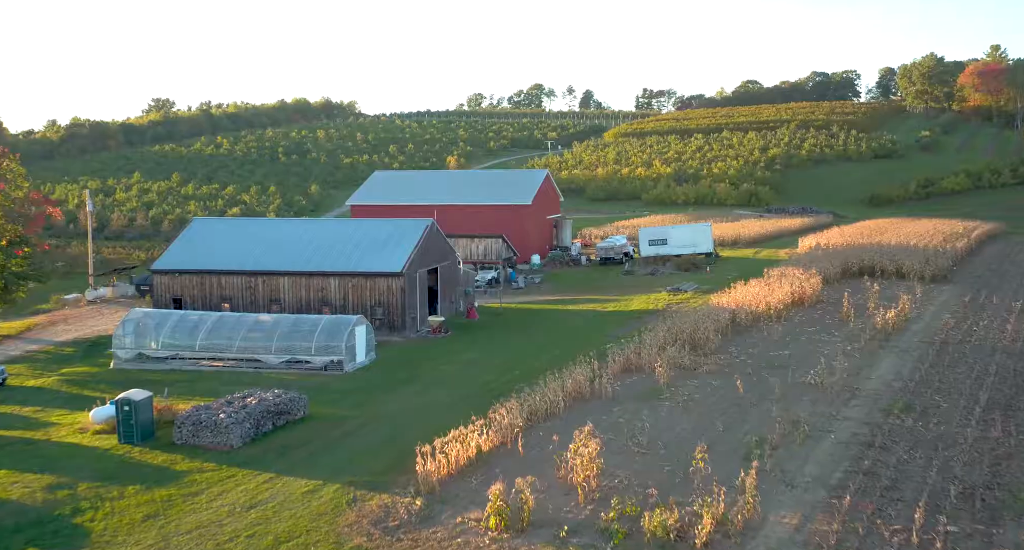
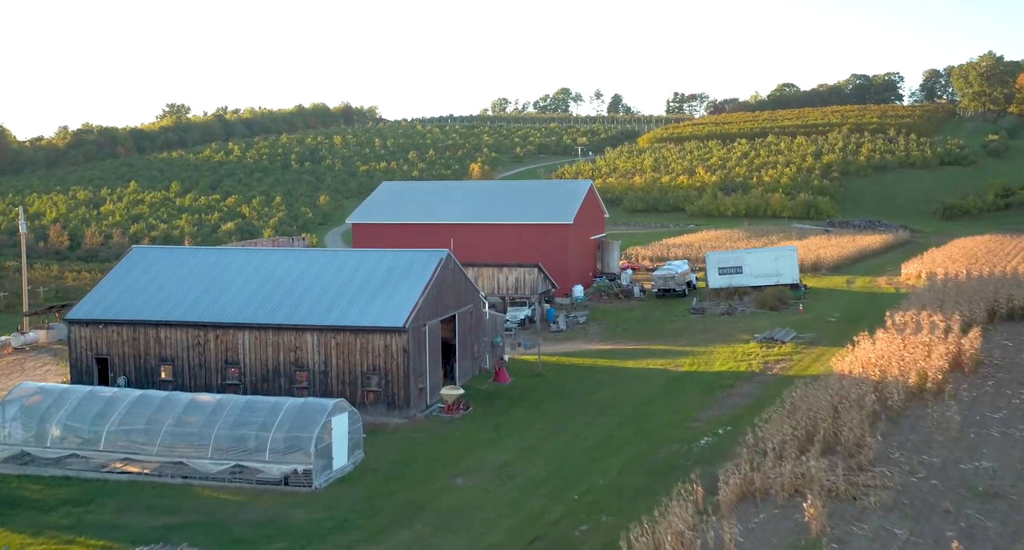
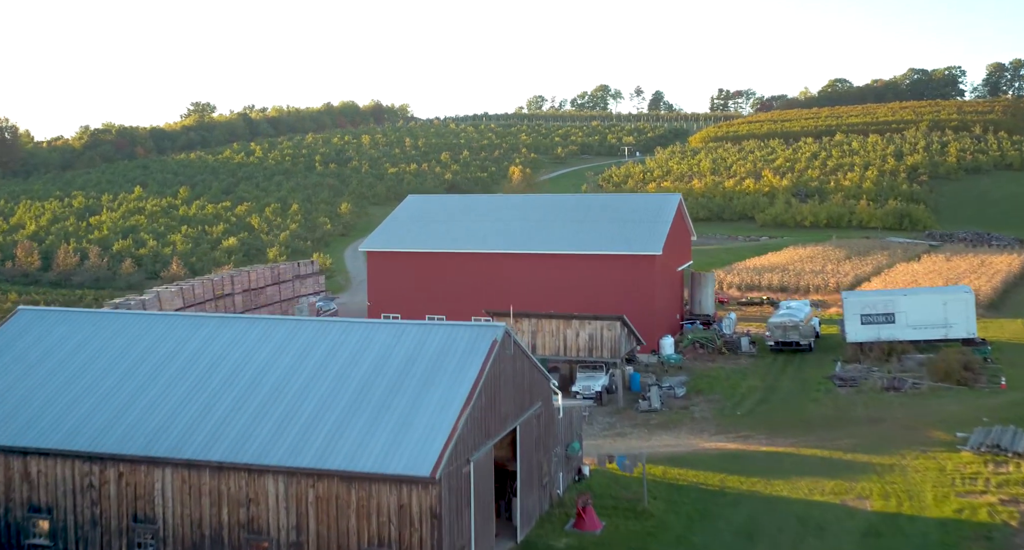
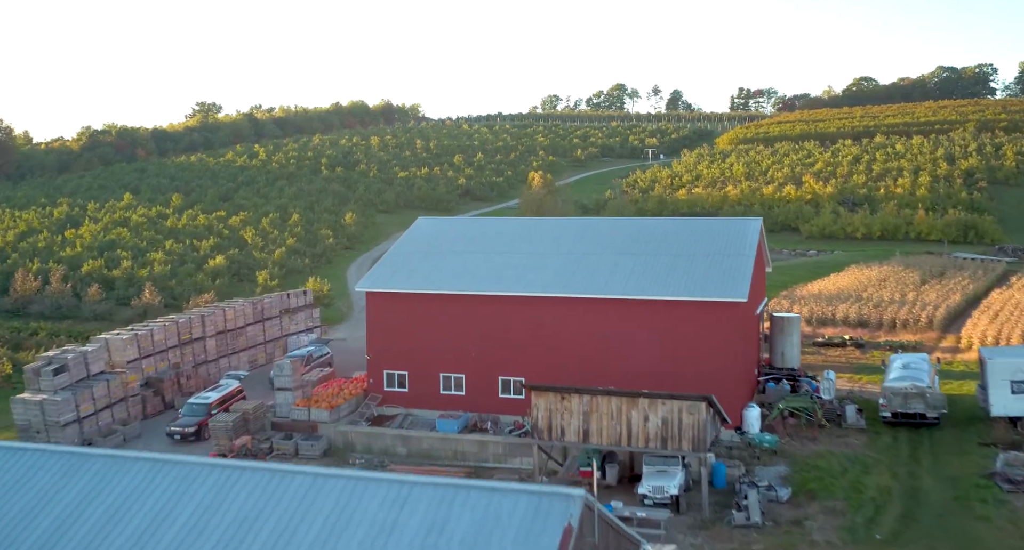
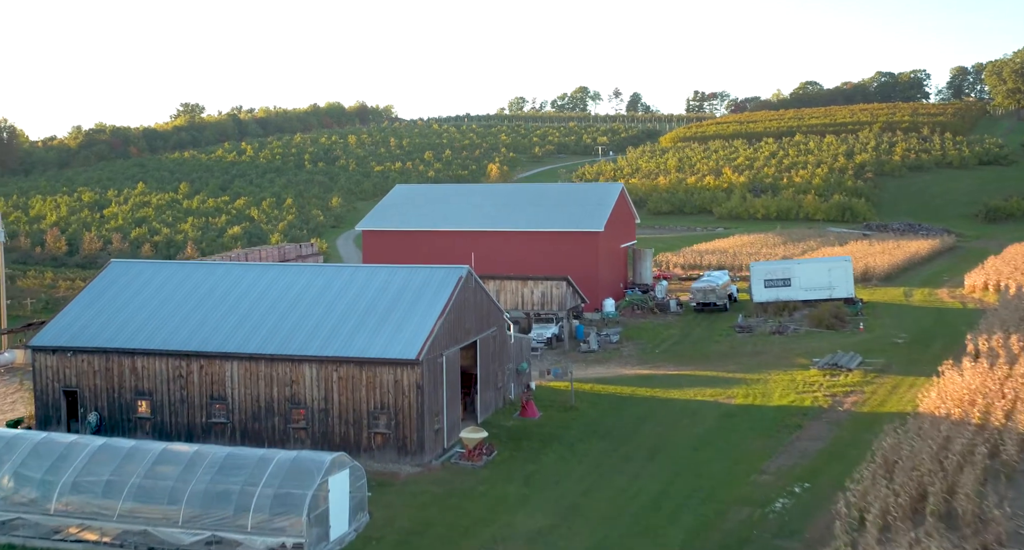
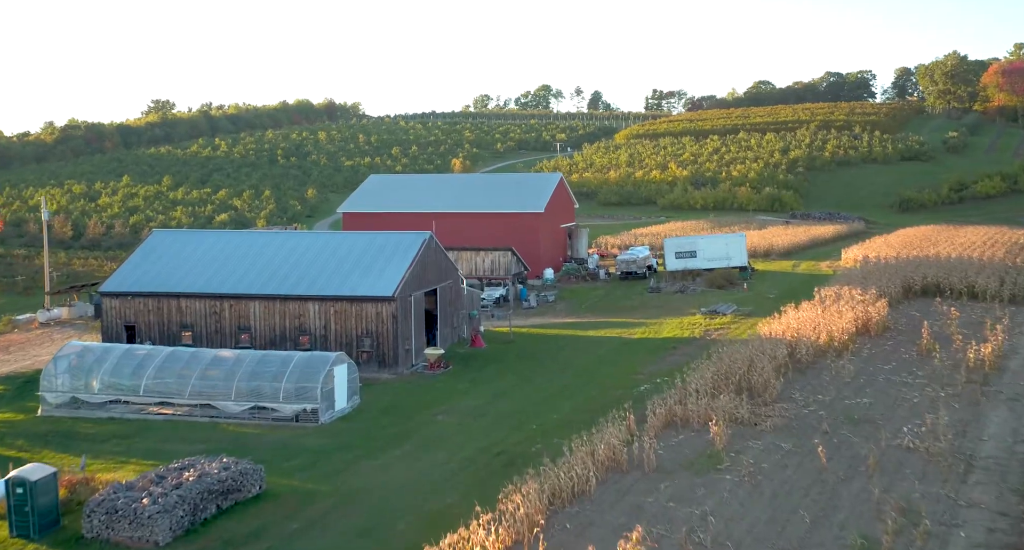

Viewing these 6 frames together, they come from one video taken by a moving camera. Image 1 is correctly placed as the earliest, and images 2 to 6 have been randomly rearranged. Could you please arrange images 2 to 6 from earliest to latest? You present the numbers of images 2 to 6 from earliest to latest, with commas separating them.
6, 2, 5, 3, 4
